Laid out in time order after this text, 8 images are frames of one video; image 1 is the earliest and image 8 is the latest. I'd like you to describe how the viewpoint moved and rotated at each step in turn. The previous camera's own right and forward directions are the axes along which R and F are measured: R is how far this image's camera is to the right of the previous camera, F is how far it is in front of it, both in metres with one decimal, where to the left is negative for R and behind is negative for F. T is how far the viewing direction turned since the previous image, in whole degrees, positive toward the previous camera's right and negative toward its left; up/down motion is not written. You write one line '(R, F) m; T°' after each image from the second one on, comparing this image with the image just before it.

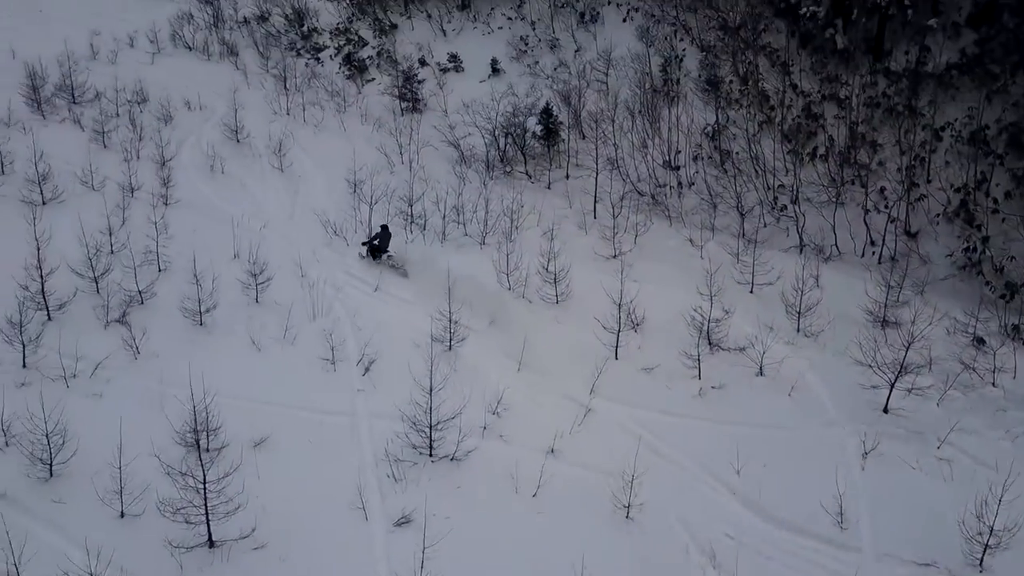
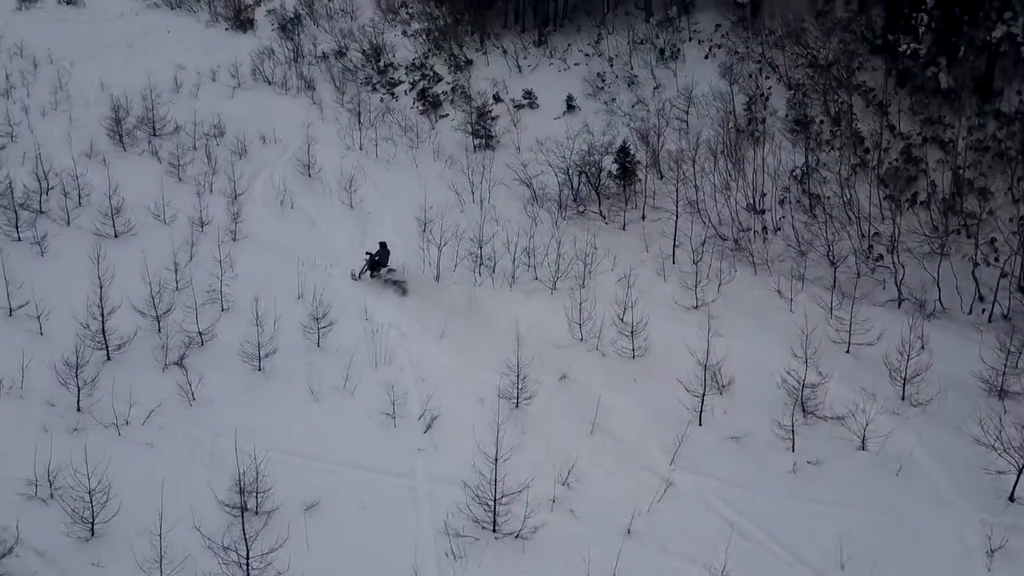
(-0.1, +0.6) m; -5°
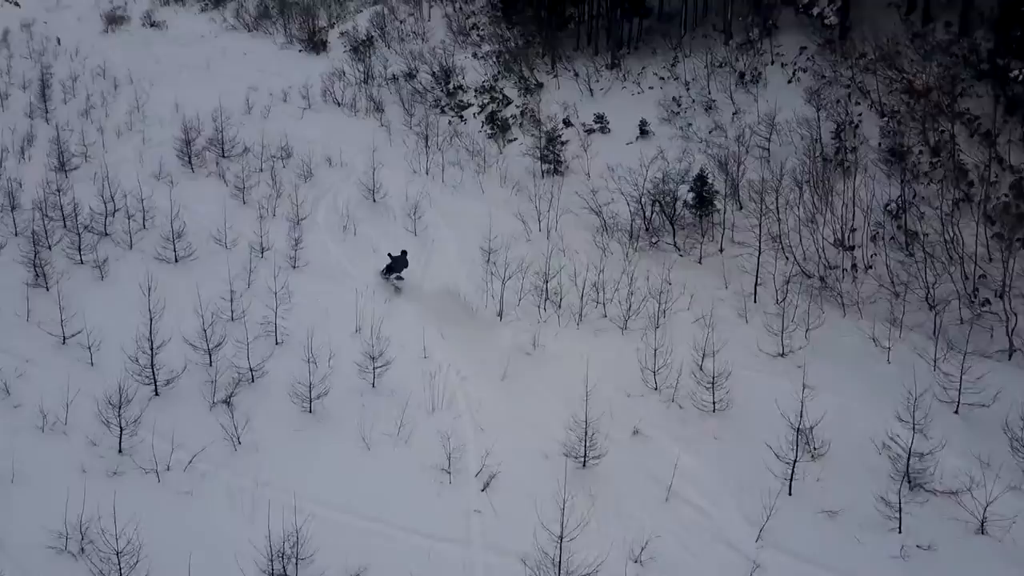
(-0.1, +0.7) m; -5°
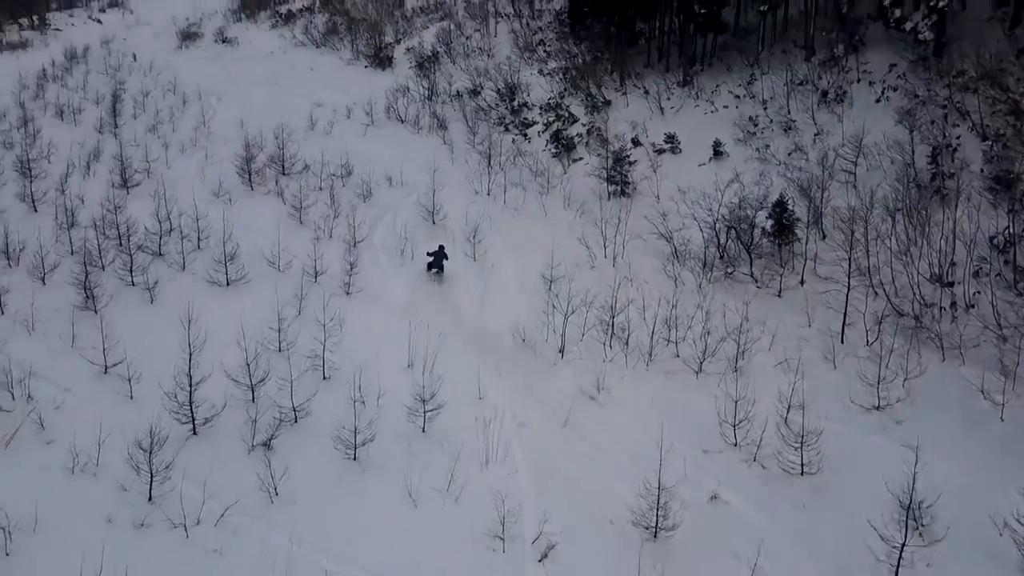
(0.0, +0.7) m; -4°
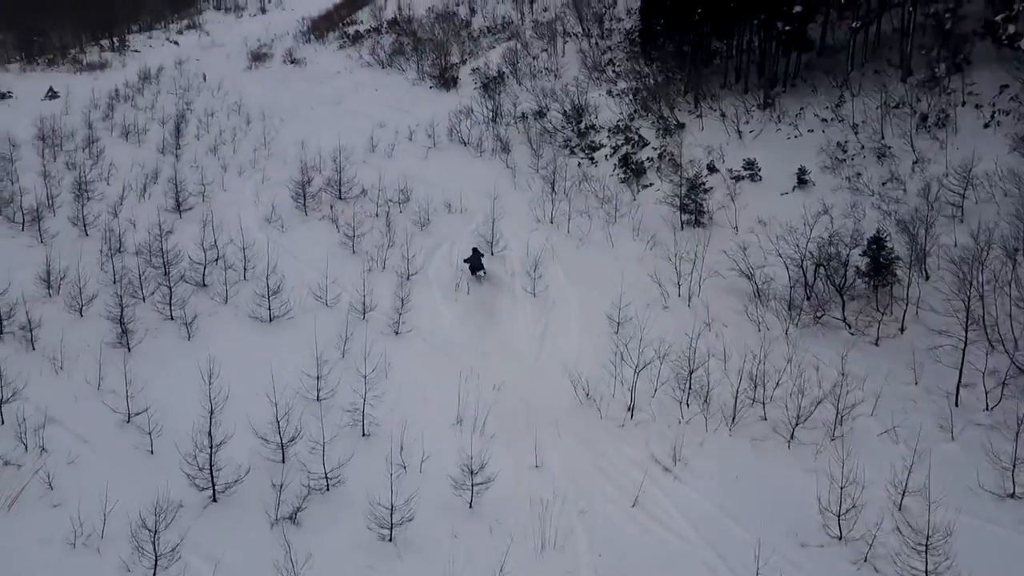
(0.0, +1.1) m; -4°
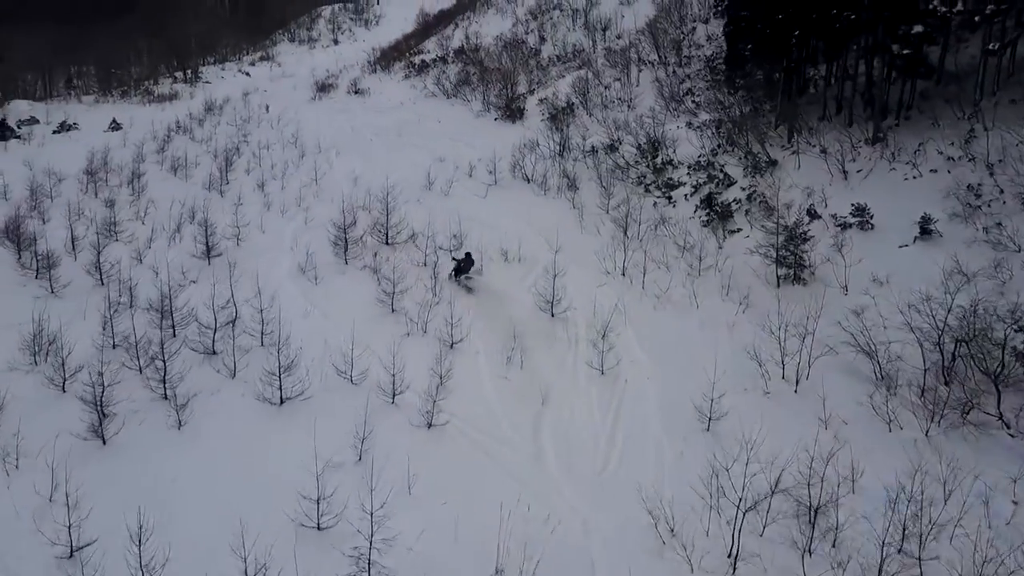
(0.0, +2.1) m; -5°
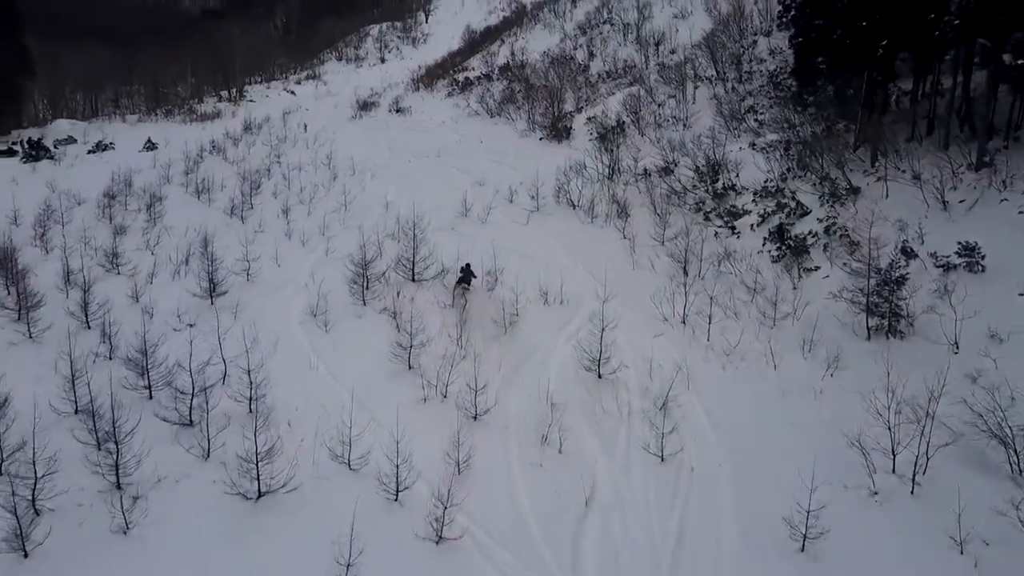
(+0.1, +1.9) m; -3°
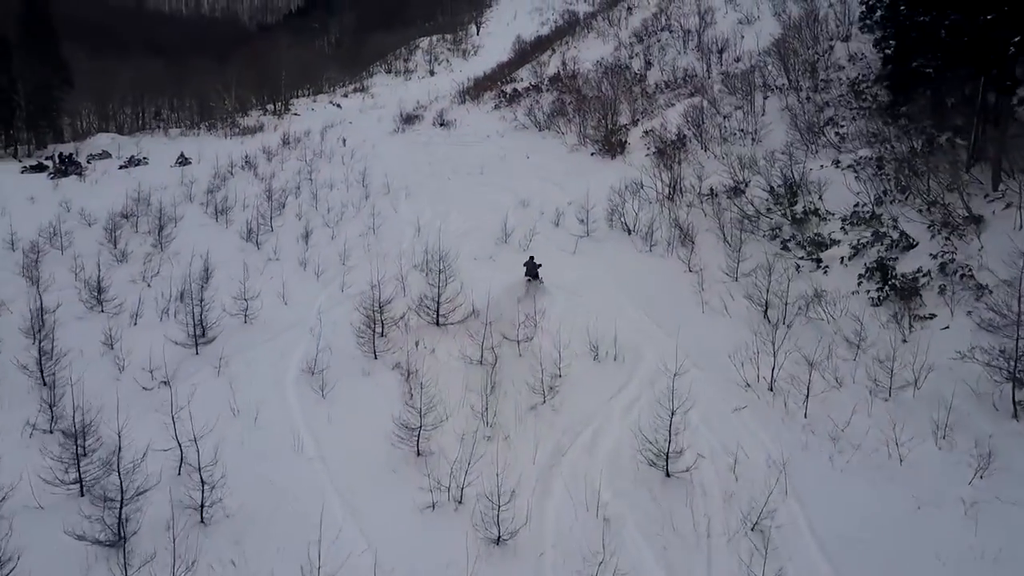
(+0.1, +2.3) m; -4°
